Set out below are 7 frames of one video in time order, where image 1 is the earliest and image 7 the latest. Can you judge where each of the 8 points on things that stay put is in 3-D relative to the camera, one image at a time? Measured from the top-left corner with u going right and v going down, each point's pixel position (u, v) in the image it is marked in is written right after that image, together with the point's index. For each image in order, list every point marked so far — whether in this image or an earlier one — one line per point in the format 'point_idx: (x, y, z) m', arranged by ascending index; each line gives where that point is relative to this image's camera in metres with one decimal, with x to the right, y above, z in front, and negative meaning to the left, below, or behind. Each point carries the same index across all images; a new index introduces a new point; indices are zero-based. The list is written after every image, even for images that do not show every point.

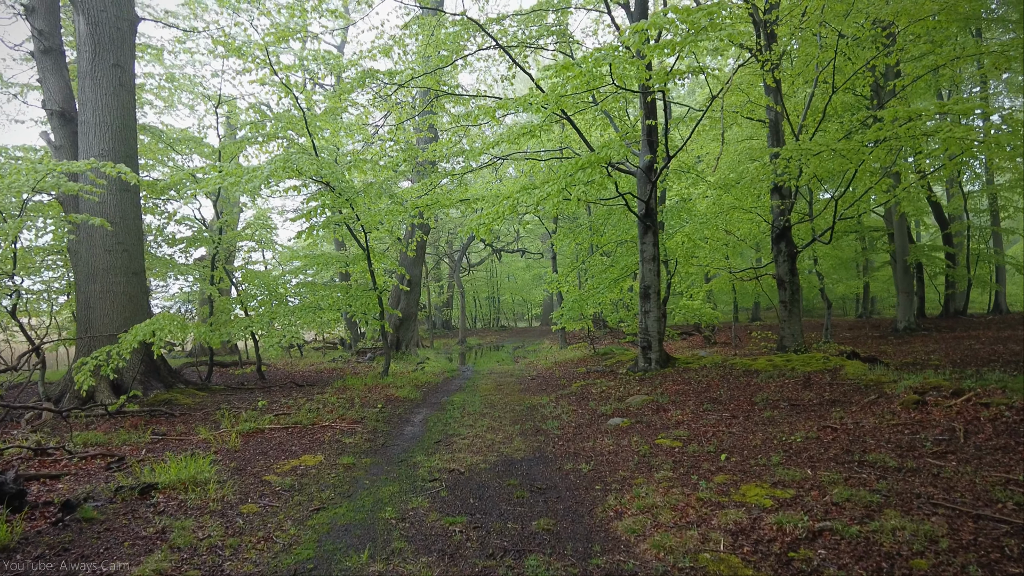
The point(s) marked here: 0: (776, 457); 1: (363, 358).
0: (+3.1, -2.0, +5.1) m
1: (-5.2, -2.5, +15.1) m
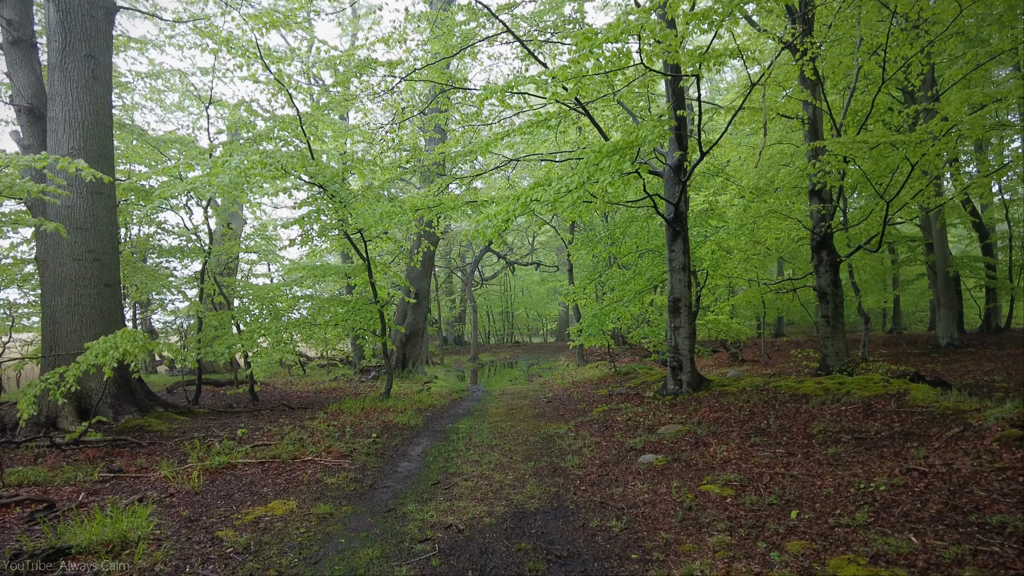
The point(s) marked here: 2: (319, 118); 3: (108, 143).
0: (+3.2, -2.1, +4.0) m
1: (-4.8, -2.9, +14.2) m
2: (-4.5, +4.0, +10.0) m
3: (-7.3, +2.6, +7.7) m
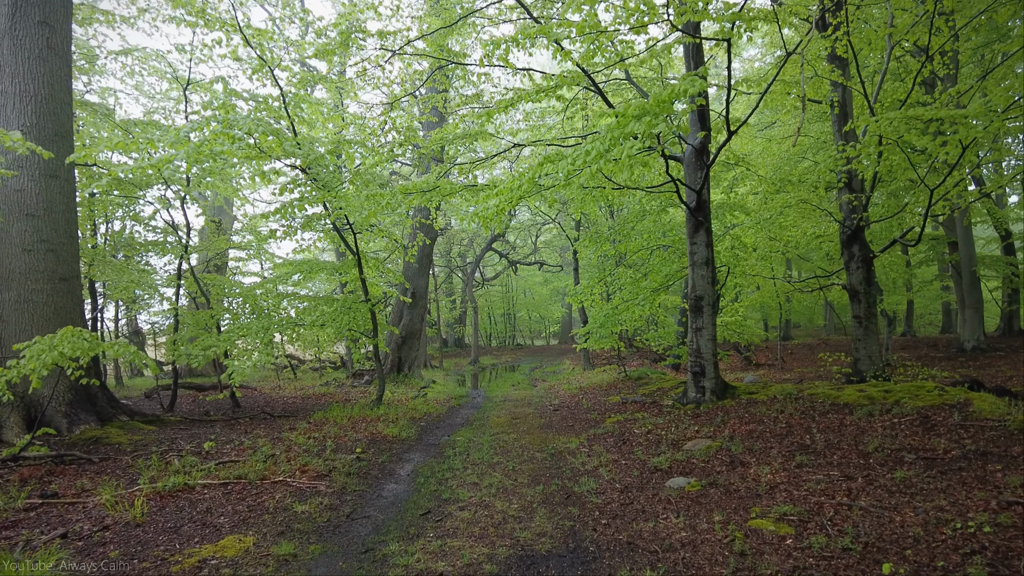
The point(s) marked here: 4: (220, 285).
0: (+3.3, -2.0, +3.1) m
1: (-4.7, -2.9, +13.3) m
2: (-4.4, +4.0, +9.2) m
3: (-7.2, +2.7, +7.0) m
4: (-7.5, +0.1, +11.1) m
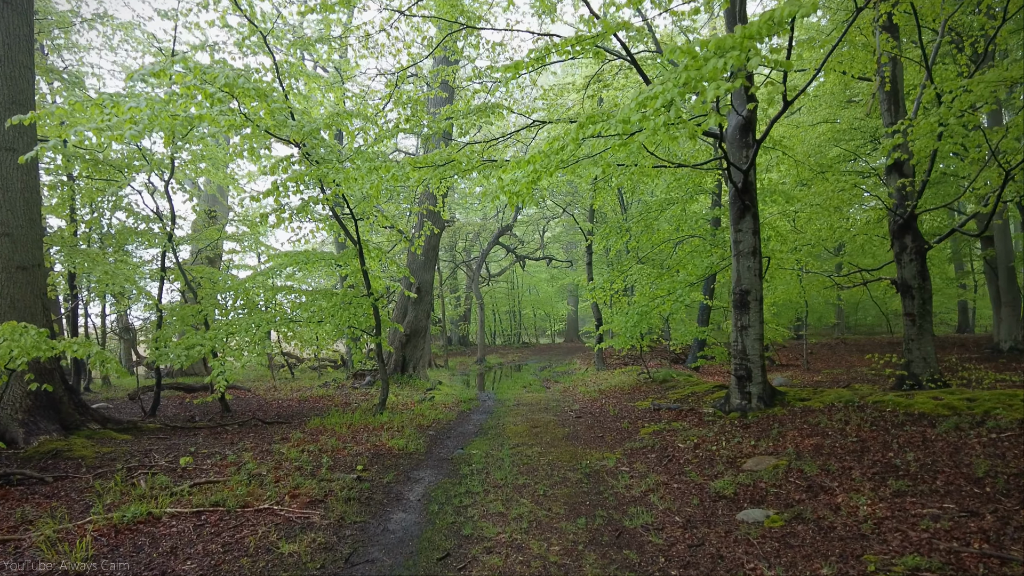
0: (+3.6, -1.9, +2.2) m
1: (-4.4, -2.7, +12.5) m
2: (-4.0, +4.2, +8.3) m
3: (-6.9, +2.8, +6.1) m
4: (-7.2, +0.2, +10.2) m
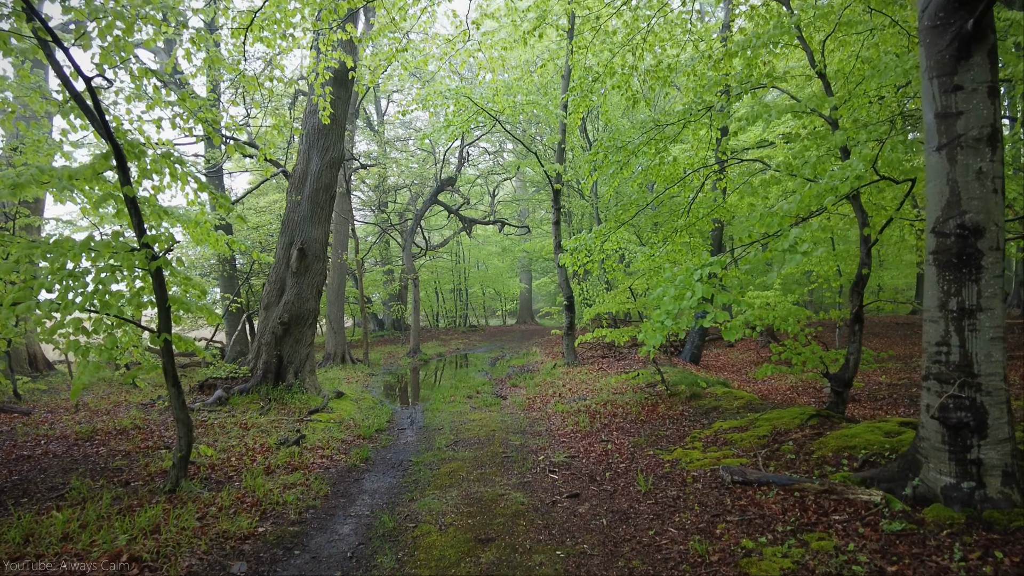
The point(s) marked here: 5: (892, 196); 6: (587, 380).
0: (+3.7, -1.7, -1.8) m
1: (-5.5, -2.0, +7.5) m
2: (-4.6, +4.7, +3.0) m
3: (-7.2, +3.2, +0.5) m
4: (-8.0, +0.9, +4.7) m
5: (+5.2, +1.3, +5.9) m
6: (+1.7, -2.1, +9.8) m
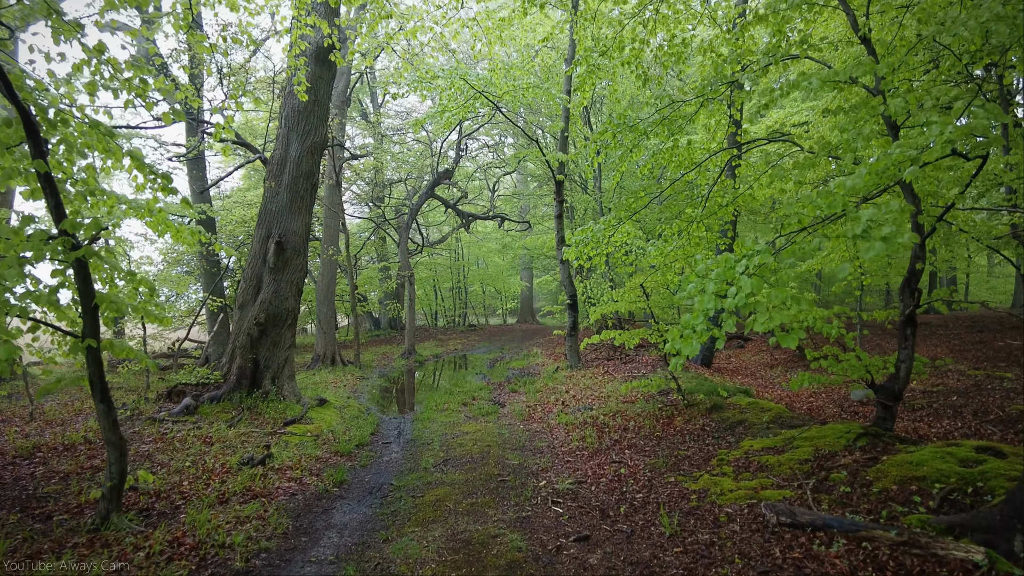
0: (+3.6, -1.7, -2.6) m
1: (-5.5, -2.0, +6.7) m
2: (-4.7, +4.7, +2.2) m
3: (-7.2, +3.3, -0.2) m
4: (-8.0, +0.9, +4.0) m
5: (+5.2, +1.3, +5.1) m
6: (+1.7, -2.0, +9.1) m
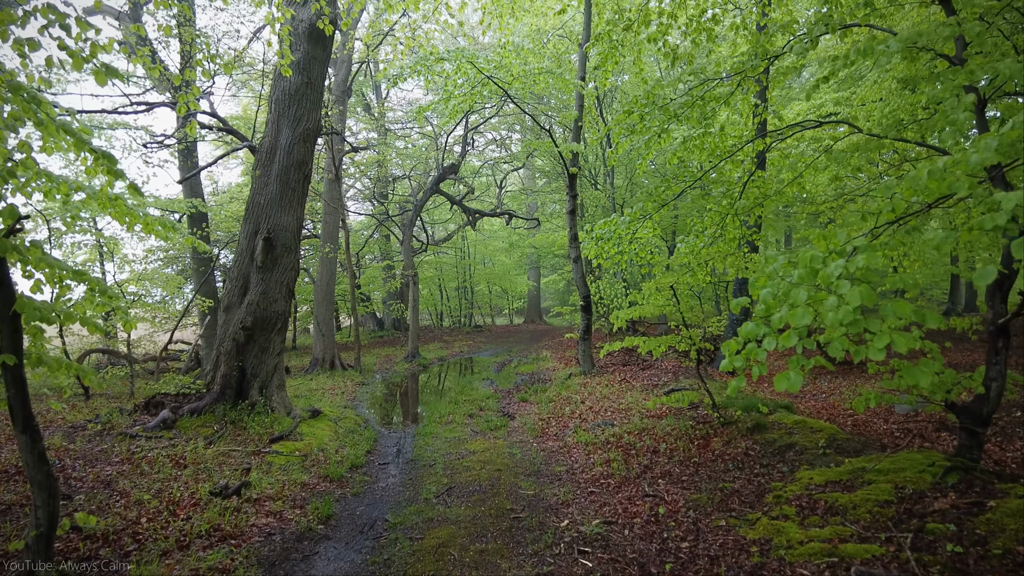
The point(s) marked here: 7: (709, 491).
0: (+3.7, -1.7, -3.3) m
1: (-5.4, -2.0, +6.1) m
2: (-4.5, +4.7, +1.6) m
3: (-7.1, +3.2, -0.9) m
4: (-7.9, +0.9, +3.4) m
5: (+5.4, +1.3, +4.3) m
6: (+1.9, -2.1, +8.3) m
7: (+1.9, -2.0, +4.1) m
